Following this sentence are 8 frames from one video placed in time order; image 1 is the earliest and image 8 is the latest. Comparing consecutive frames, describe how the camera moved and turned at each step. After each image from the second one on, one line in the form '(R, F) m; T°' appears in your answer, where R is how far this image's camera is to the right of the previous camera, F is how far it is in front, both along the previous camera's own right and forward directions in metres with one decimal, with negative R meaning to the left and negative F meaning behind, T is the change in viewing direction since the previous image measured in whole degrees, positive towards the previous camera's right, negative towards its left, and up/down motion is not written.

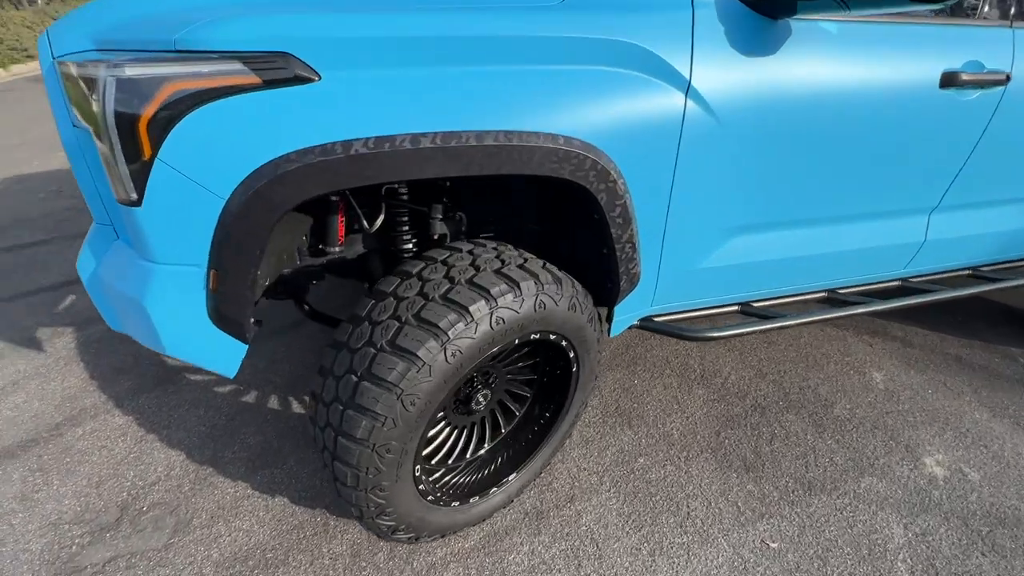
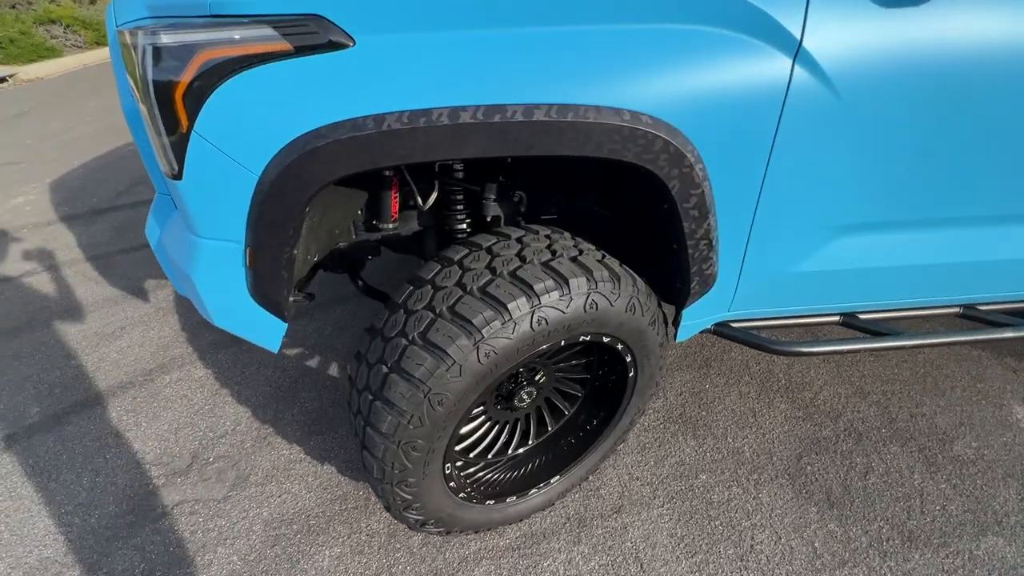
(+0.1, +0.1) m; -10°
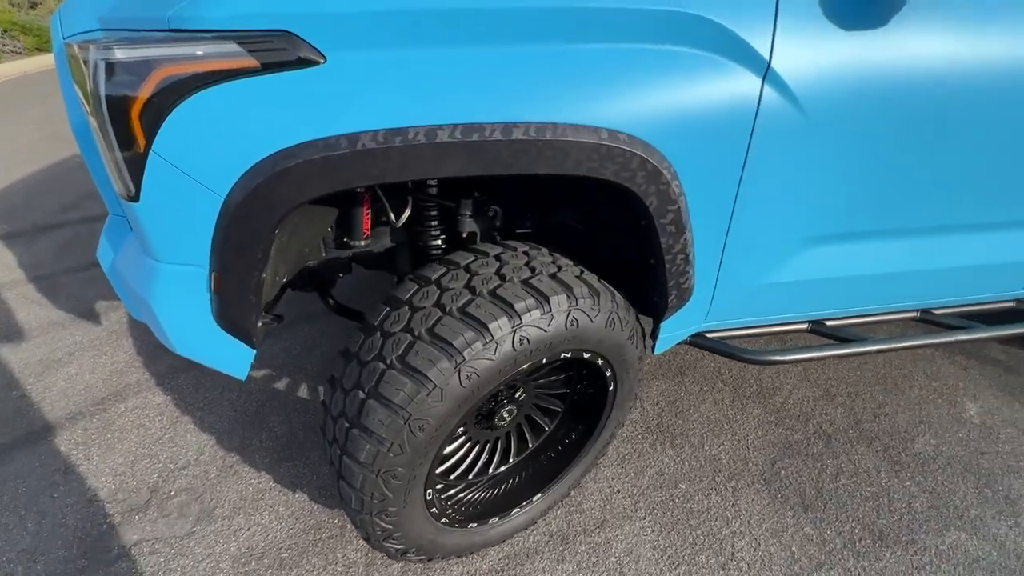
(0.0, 0.0) m; +4°
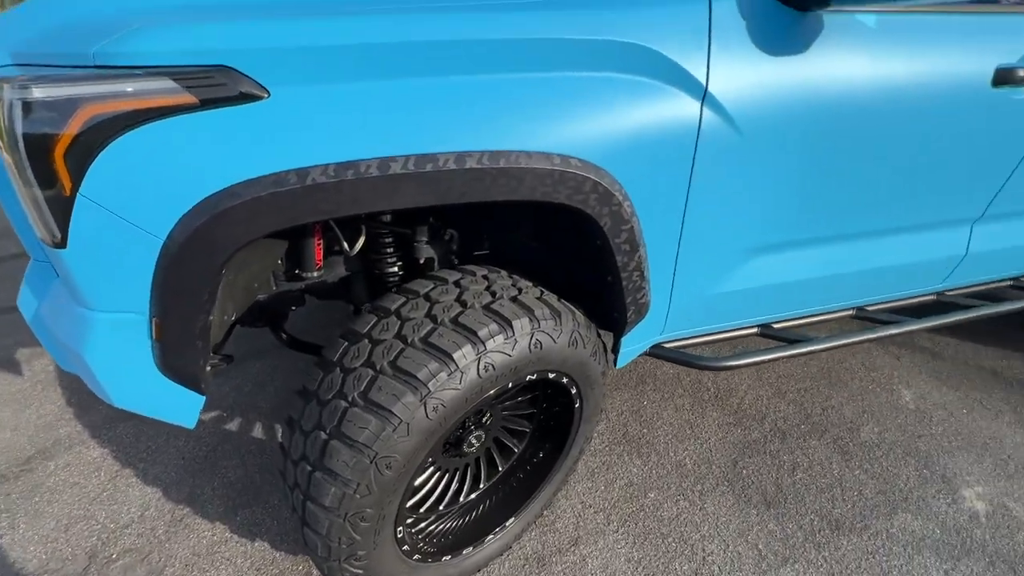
(0.0, 0.0) m; +5°
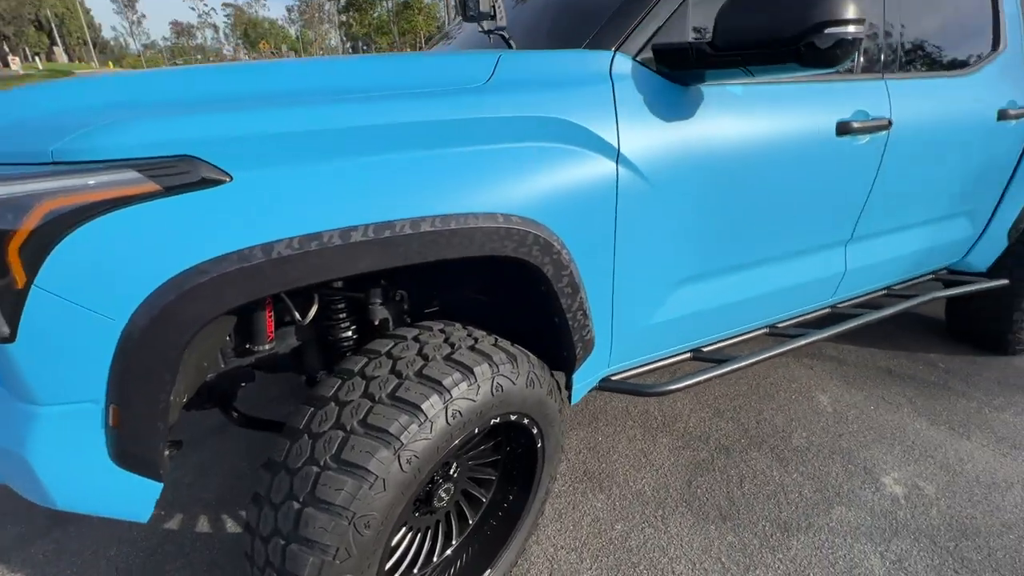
(0.0, -0.1) m; +8°
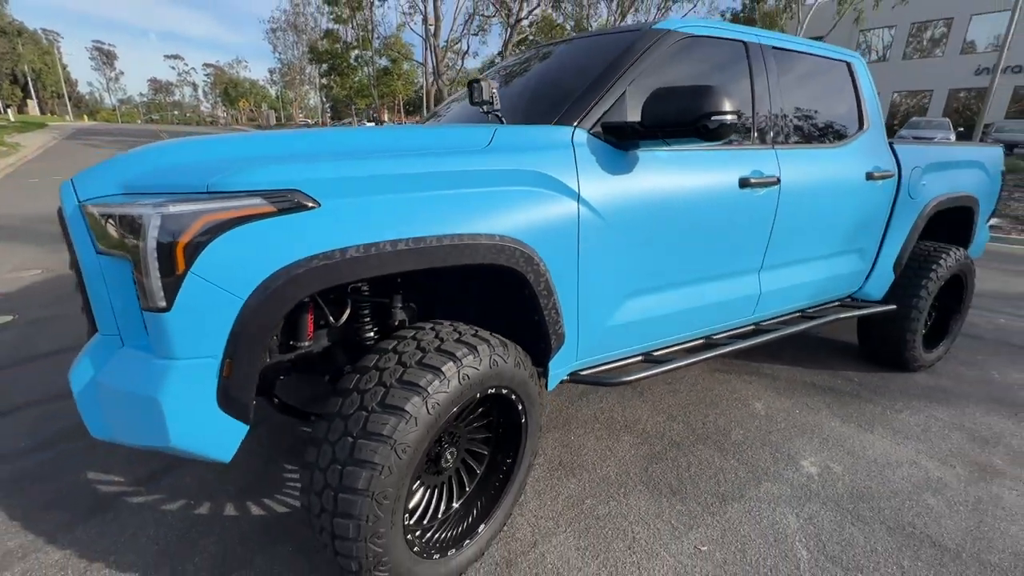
(-0.1, -0.5) m; +3°
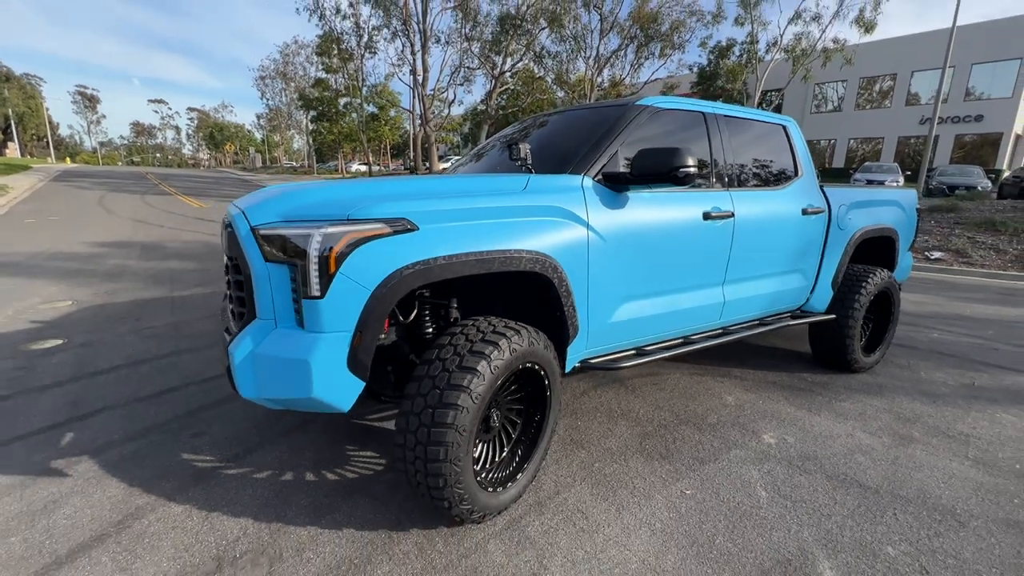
(-0.3, -0.7) m; +2°
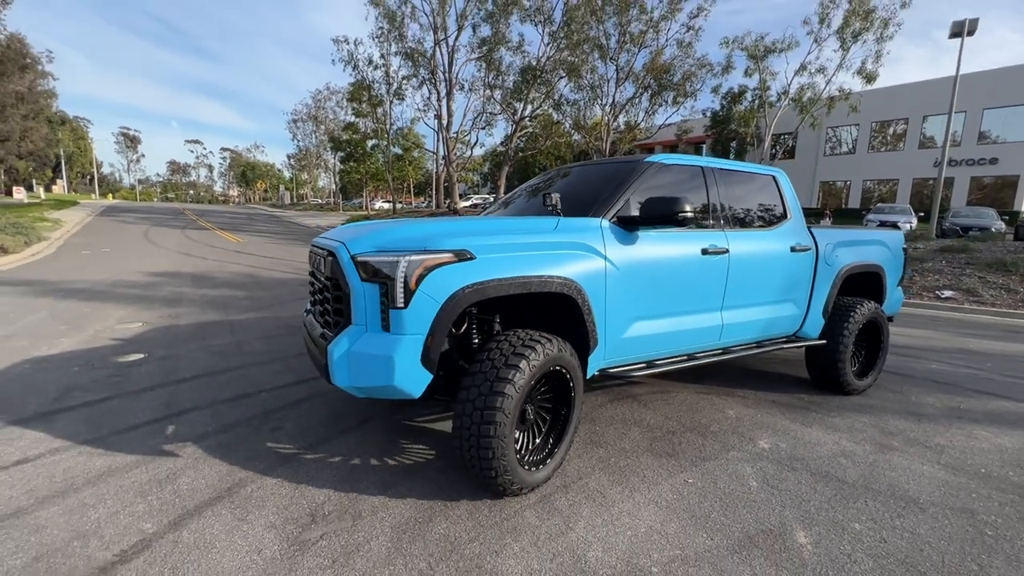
(-0.1, -0.6) m; -2°
